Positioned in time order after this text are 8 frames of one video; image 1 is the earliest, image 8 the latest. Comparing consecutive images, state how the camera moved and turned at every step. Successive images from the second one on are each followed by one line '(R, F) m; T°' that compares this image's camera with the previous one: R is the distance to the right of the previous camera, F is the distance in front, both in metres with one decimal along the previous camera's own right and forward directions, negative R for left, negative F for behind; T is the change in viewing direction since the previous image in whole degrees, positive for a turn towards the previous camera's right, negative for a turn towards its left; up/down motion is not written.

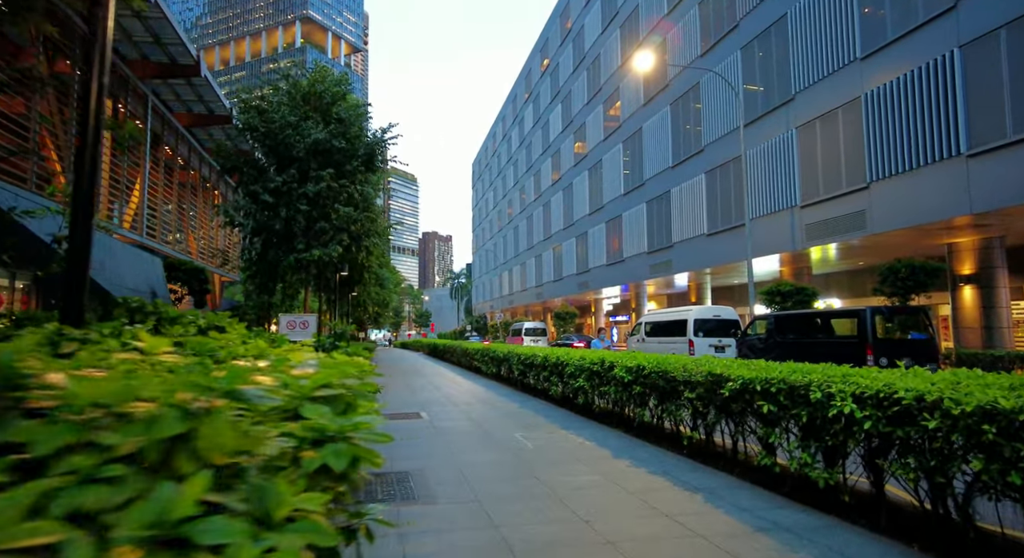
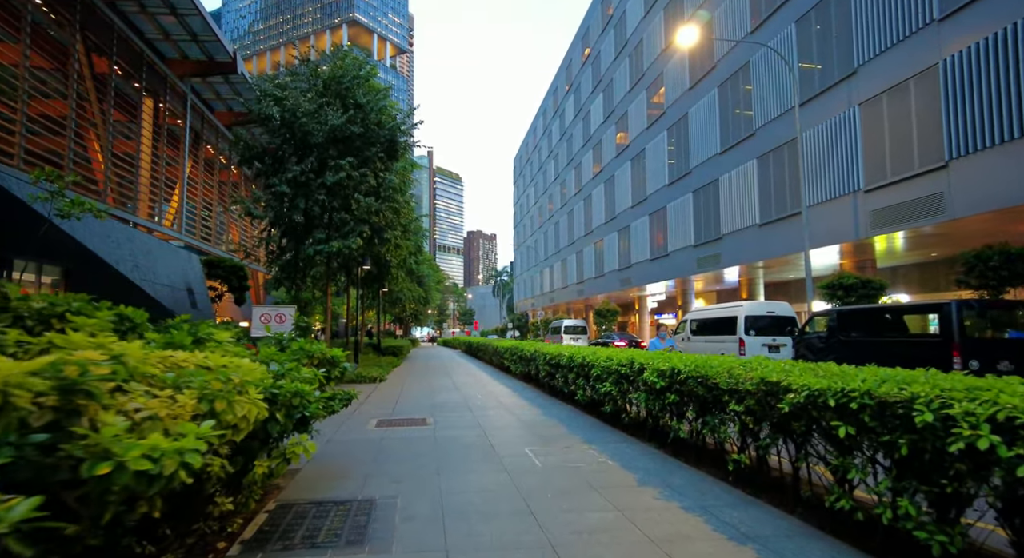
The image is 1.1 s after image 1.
(+0.4, +1.0) m; -5°
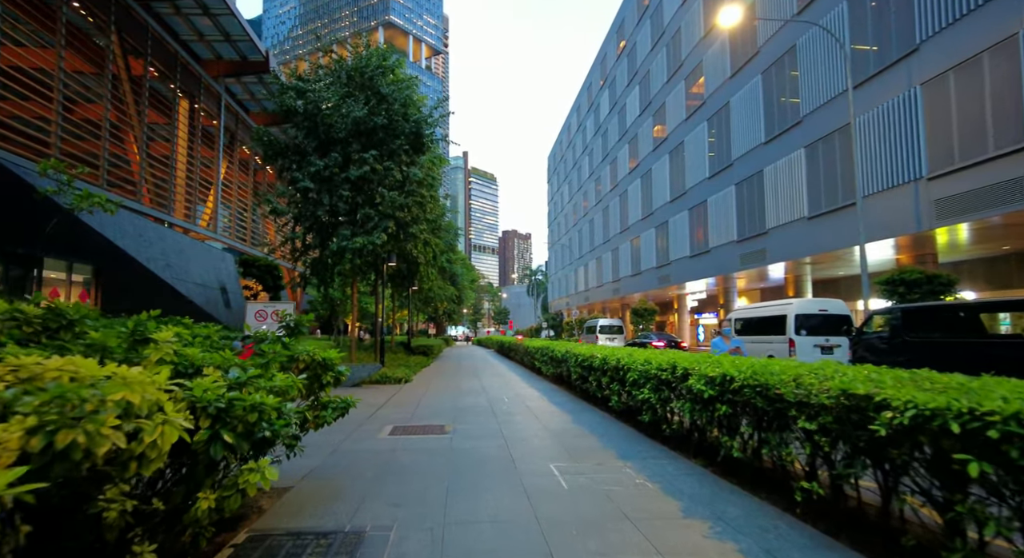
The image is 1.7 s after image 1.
(+0.1, +0.7) m; -4°
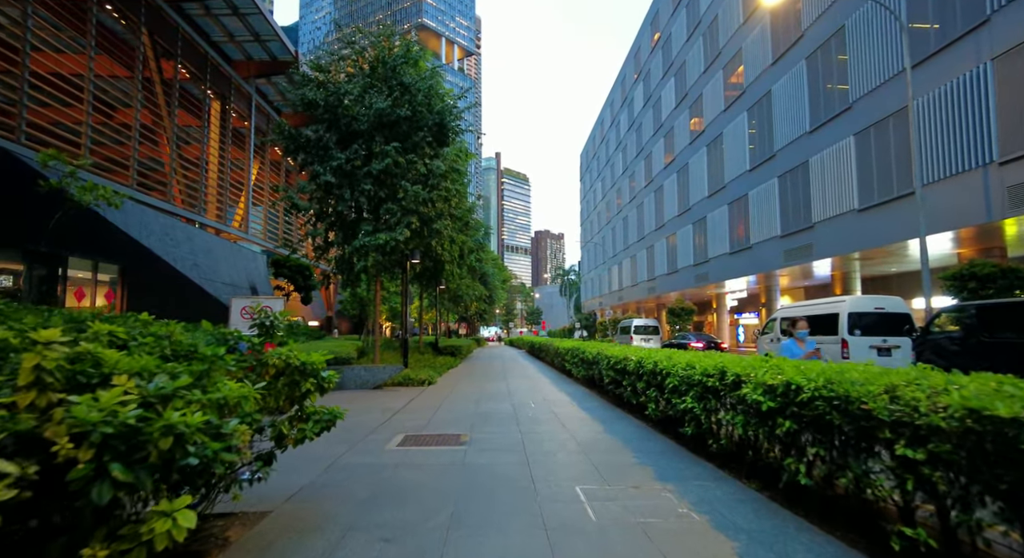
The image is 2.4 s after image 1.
(+0.1, +0.7) m; -4°
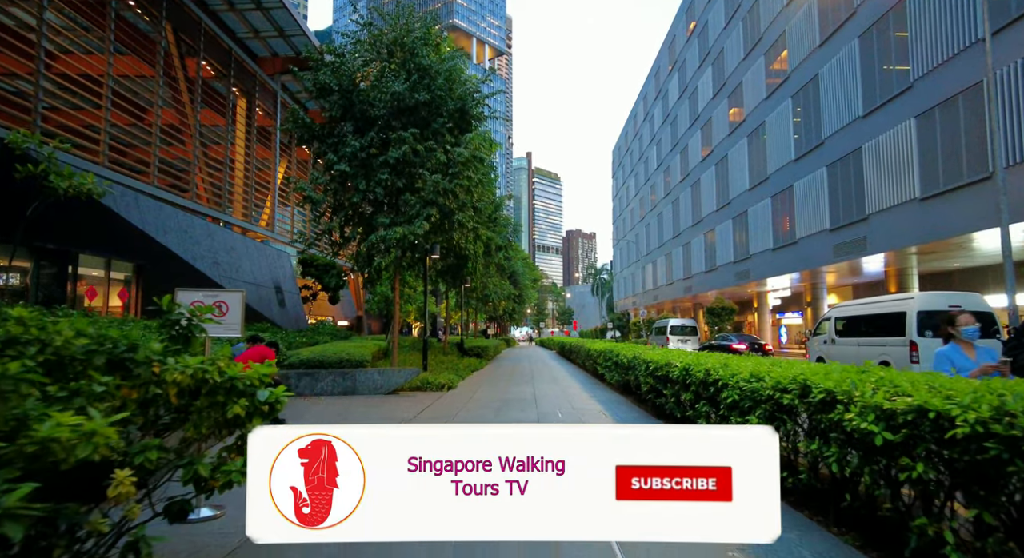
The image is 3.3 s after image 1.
(+0.1, +1.0) m; -4°
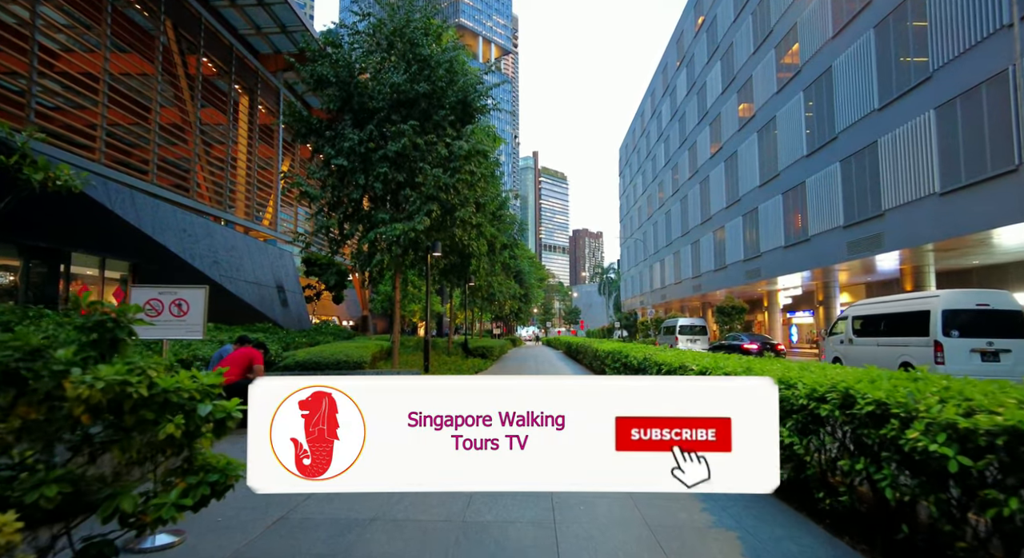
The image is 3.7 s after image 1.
(+0.1, +0.4) m; -1°
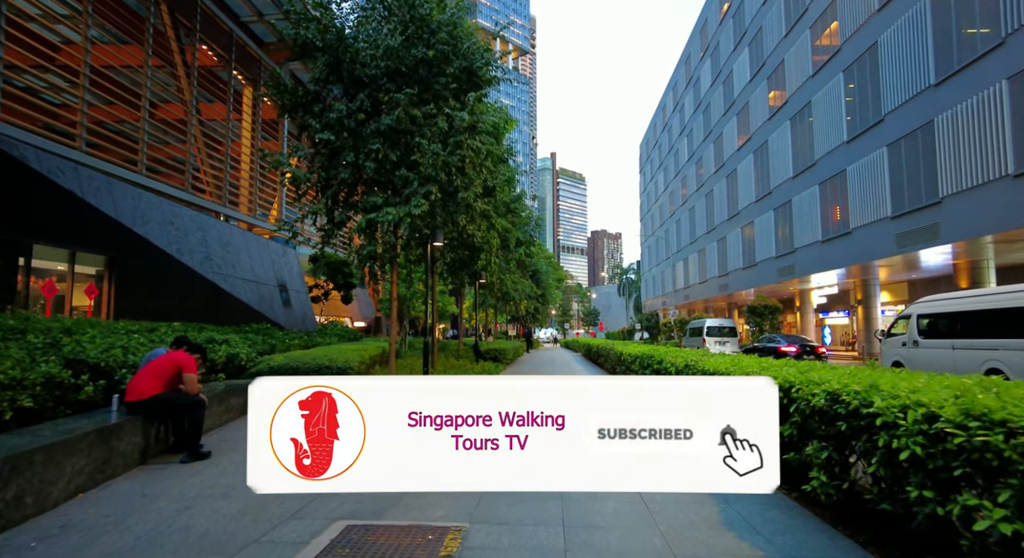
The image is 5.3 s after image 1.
(+0.1, +1.6) m; -2°
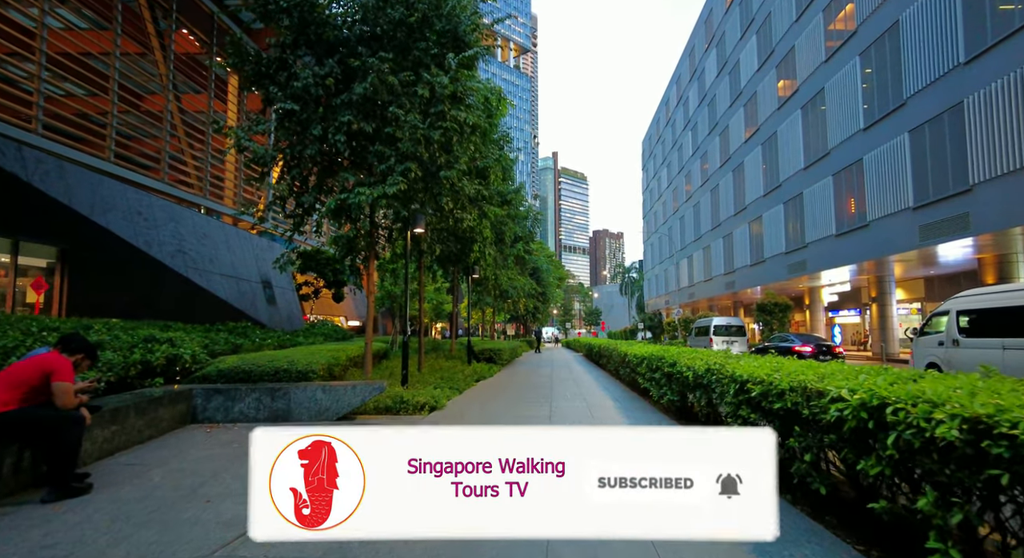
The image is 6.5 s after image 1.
(+0.2, +1.3) m; 0°
